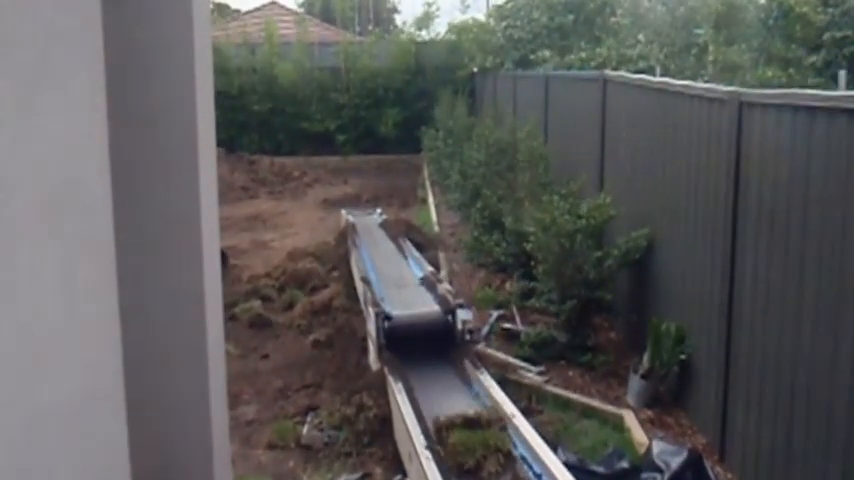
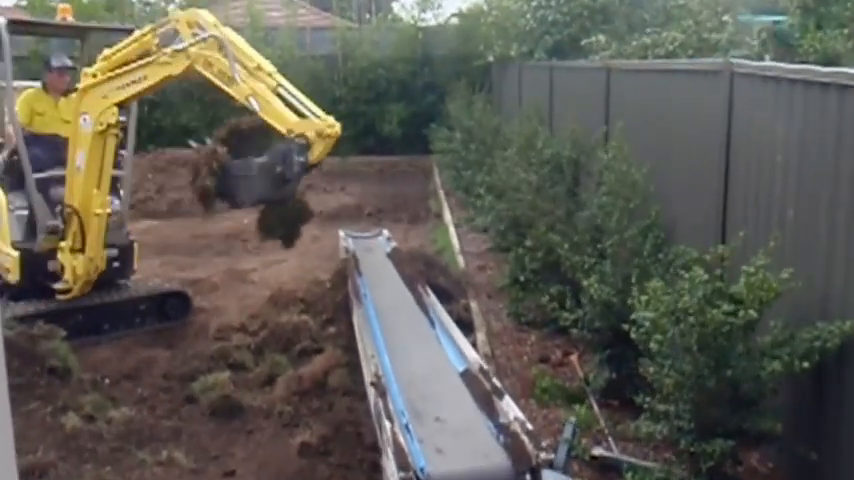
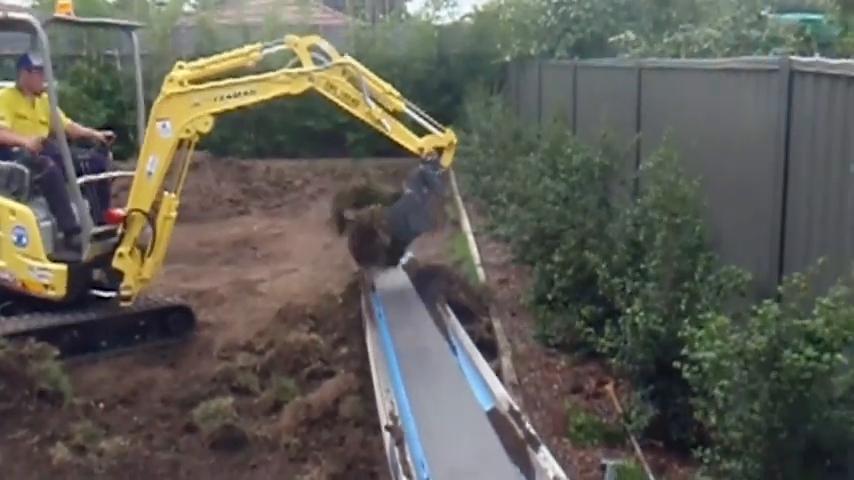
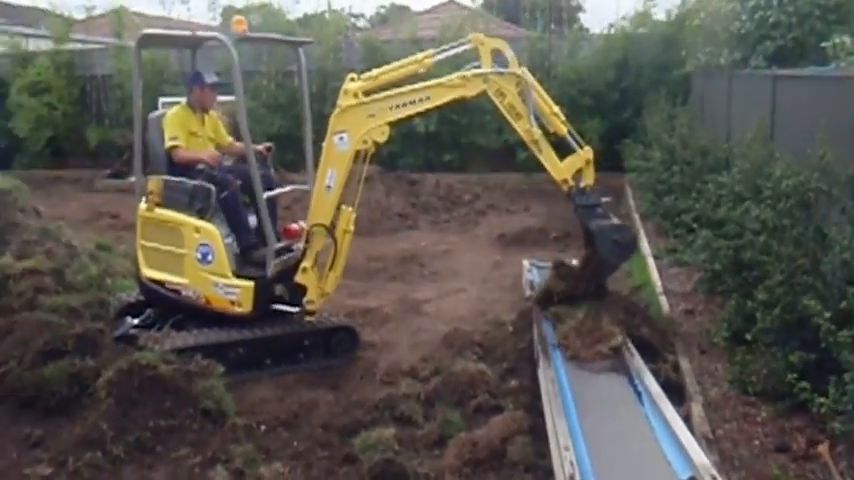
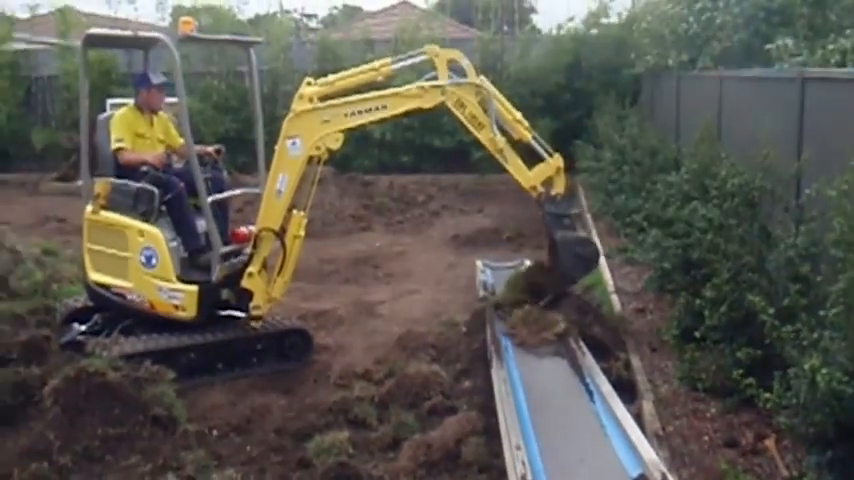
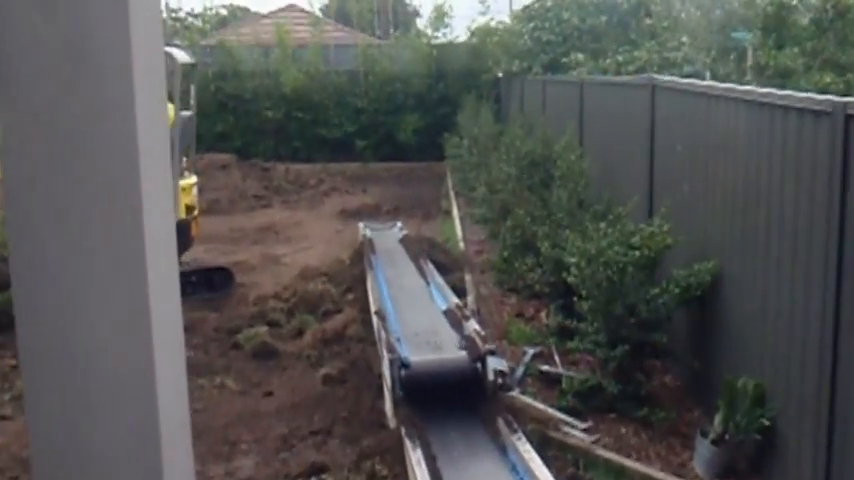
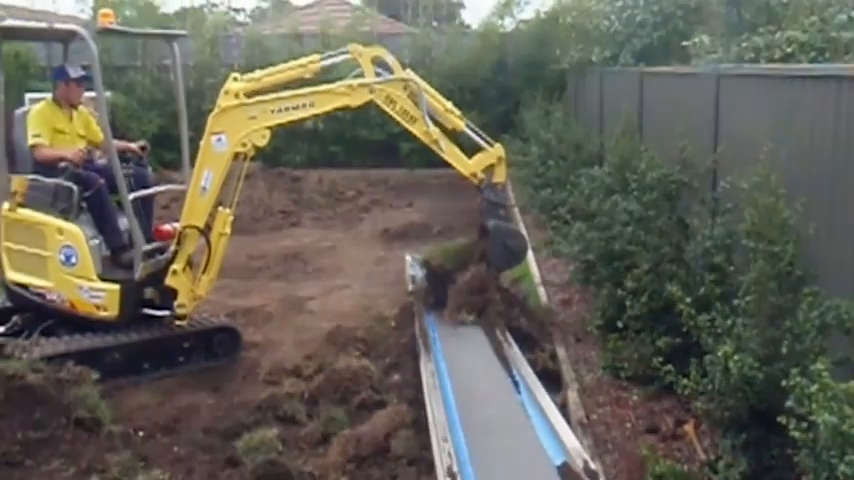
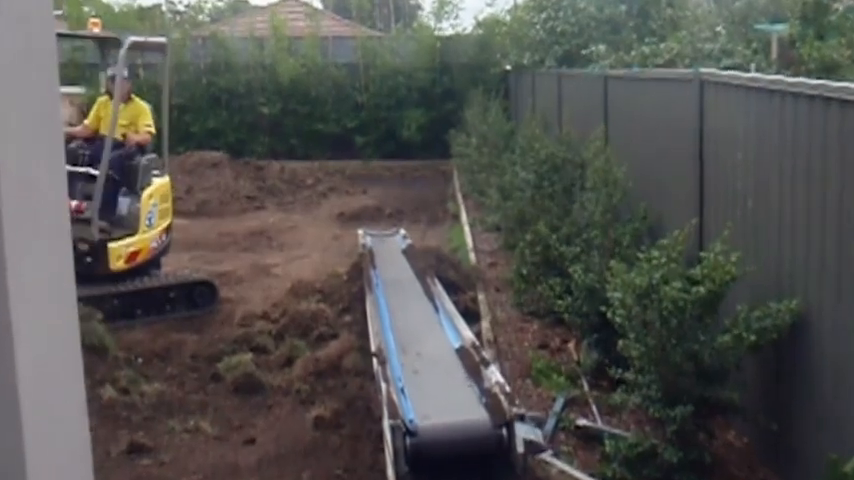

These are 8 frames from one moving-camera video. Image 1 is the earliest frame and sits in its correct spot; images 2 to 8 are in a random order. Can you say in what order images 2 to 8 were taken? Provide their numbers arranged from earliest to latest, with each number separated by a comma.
6, 8, 2, 3, 7, 5, 4
